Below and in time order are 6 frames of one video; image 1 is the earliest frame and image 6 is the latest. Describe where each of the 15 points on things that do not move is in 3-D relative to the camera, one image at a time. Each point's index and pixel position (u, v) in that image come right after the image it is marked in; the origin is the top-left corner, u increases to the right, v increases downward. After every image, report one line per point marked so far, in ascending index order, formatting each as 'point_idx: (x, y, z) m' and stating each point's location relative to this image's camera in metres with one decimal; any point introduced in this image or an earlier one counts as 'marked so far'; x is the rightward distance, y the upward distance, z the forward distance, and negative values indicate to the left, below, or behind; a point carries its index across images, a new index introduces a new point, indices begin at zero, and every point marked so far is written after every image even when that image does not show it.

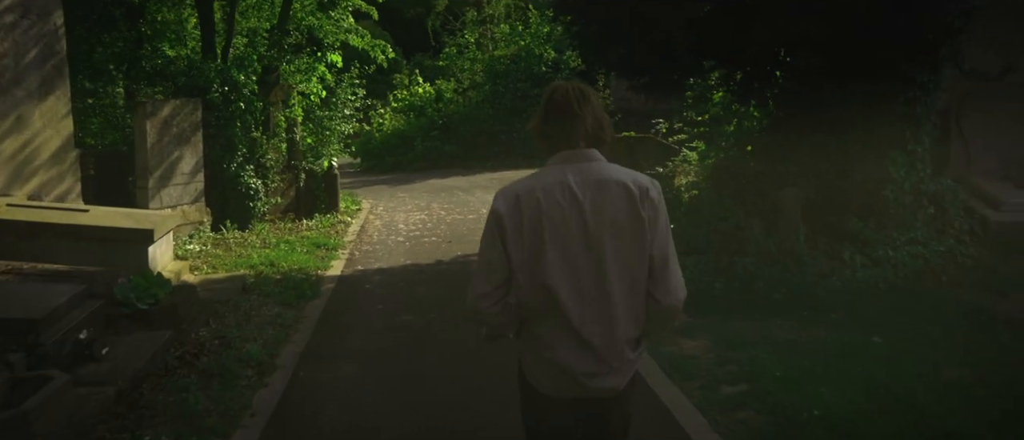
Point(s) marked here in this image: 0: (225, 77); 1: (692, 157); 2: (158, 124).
0: (-3.9, +2.0, +11.7) m
1: (+2.5, +0.9, +12.0) m
2: (-4.4, +1.2, +10.6) m
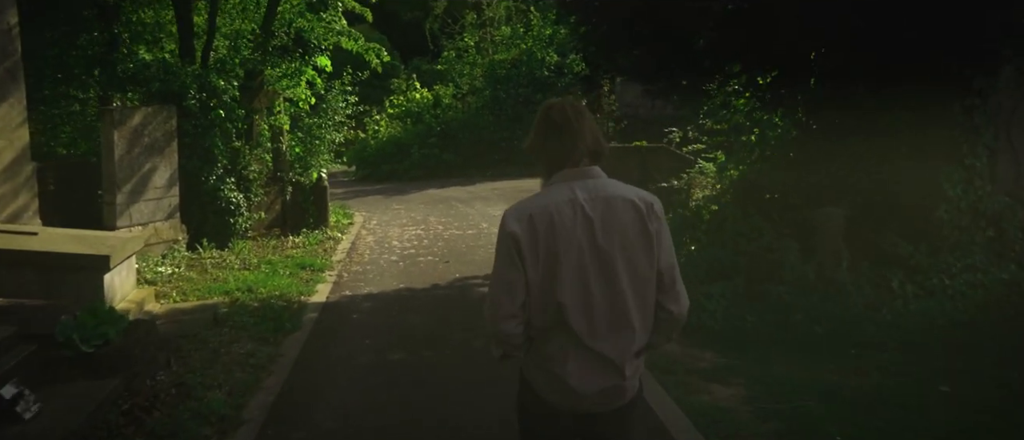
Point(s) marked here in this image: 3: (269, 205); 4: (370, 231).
0: (-3.9, +1.7, +10.8) m
1: (+2.5, +0.7, +11.0) m
2: (-4.3, +1.0, +9.7) m
3: (-3.4, +0.2, +12.1) m
4: (-2.2, -0.2, +13.2) m
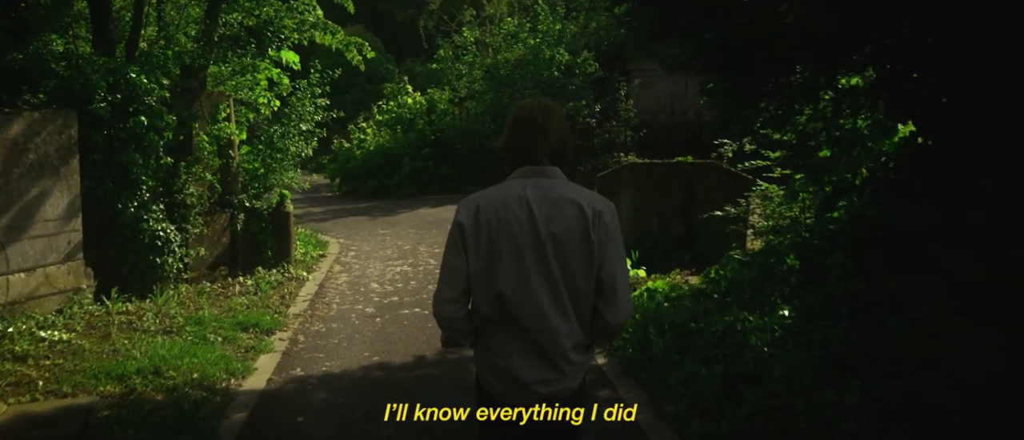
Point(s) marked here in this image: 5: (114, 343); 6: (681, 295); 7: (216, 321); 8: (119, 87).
0: (-3.8, +1.4, +8.2) m
1: (+2.7, +0.3, +8.5) m
2: (-4.2, +0.6, +7.1) m
3: (-3.3, -0.2, +9.6) m
4: (-2.1, -0.6, +10.7) m
5: (-3.1, -1.0, +6.8) m
6: (+1.4, -0.6, +7.2) m
7: (-2.6, -0.9, +7.7) m
8: (-3.8, +1.3, +8.2) m
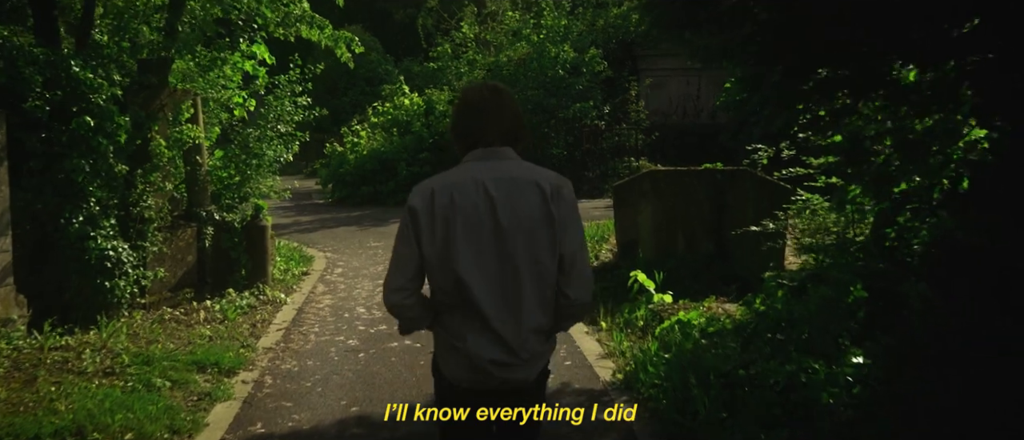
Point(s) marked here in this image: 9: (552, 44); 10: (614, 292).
0: (-3.7, +1.2, +7.1) m
1: (+2.7, +0.1, +7.3) m
2: (-4.2, +0.5, +5.9) m
3: (-3.3, -0.3, +8.4) m
4: (-2.0, -0.7, +9.5) m
5: (-3.1, -1.1, +5.6) m
6: (+1.5, -0.8, +6.0) m
7: (-2.6, -1.0, +6.5) m
8: (-3.7, +1.1, +7.1) m
9: (+0.9, +3.9, +19.2) m
10: (+1.0, -0.7, +8.2) m
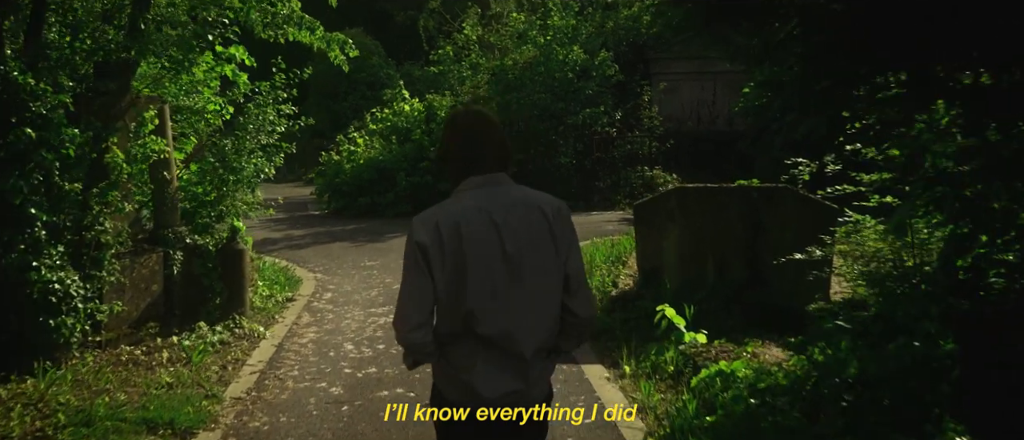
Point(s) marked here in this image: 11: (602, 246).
0: (-3.6, +1.0, +6.1) m
1: (+2.8, -0.1, +6.3) m
2: (-4.1, +0.3, +4.9) m
3: (-3.2, -0.6, +7.4) m
4: (-1.9, -1.0, +8.5) m
5: (-3.0, -1.3, +4.6) m
6: (+1.5, -1.0, +5.0) m
7: (-2.5, -1.2, +5.5) m
8: (-3.6, +0.9, +6.1) m
9: (+1.0, +3.6, +18.2) m
10: (+1.0, -0.9, +7.2) m
11: (+1.2, -0.4, +11.6) m
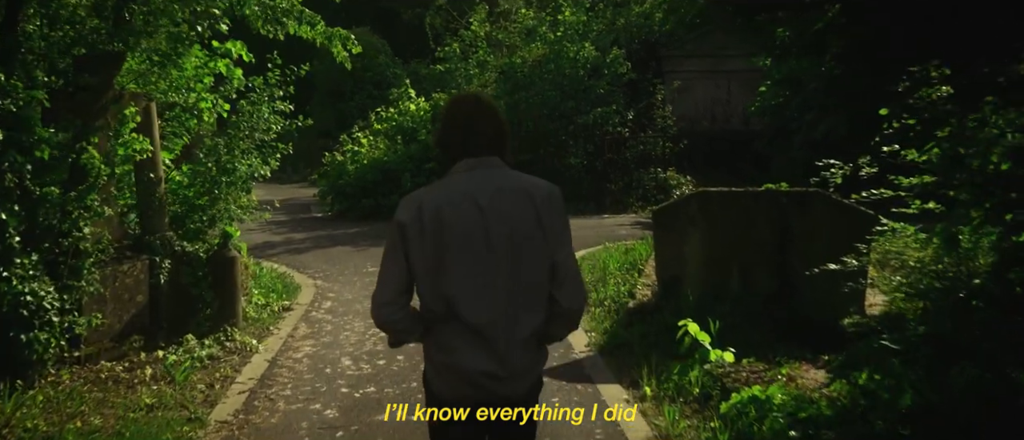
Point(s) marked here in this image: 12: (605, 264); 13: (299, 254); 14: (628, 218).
0: (-3.6, +1.0, +5.6) m
1: (+2.8, -0.1, +5.7) m
2: (-4.0, +0.2, +4.5) m
3: (-3.1, -0.6, +6.9) m
4: (-1.9, -1.0, +8.0) m
5: (-3.0, -1.4, +4.1) m
6: (+1.6, -1.0, +4.4) m
7: (-2.5, -1.3, +5.0) m
8: (-3.6, +0.9, +5.6) m
9: (+1.2, +3.6, +17.6) m
10: (+1.1, -0.9, +6.6) m
11: (+1.3, -0.4, +11.1) m
12: (+1.1, -0.5, +10.1) m
13: (-3.1, -0.4, +12.5) m
14: (+2.0, 0.0, +14.8) m
